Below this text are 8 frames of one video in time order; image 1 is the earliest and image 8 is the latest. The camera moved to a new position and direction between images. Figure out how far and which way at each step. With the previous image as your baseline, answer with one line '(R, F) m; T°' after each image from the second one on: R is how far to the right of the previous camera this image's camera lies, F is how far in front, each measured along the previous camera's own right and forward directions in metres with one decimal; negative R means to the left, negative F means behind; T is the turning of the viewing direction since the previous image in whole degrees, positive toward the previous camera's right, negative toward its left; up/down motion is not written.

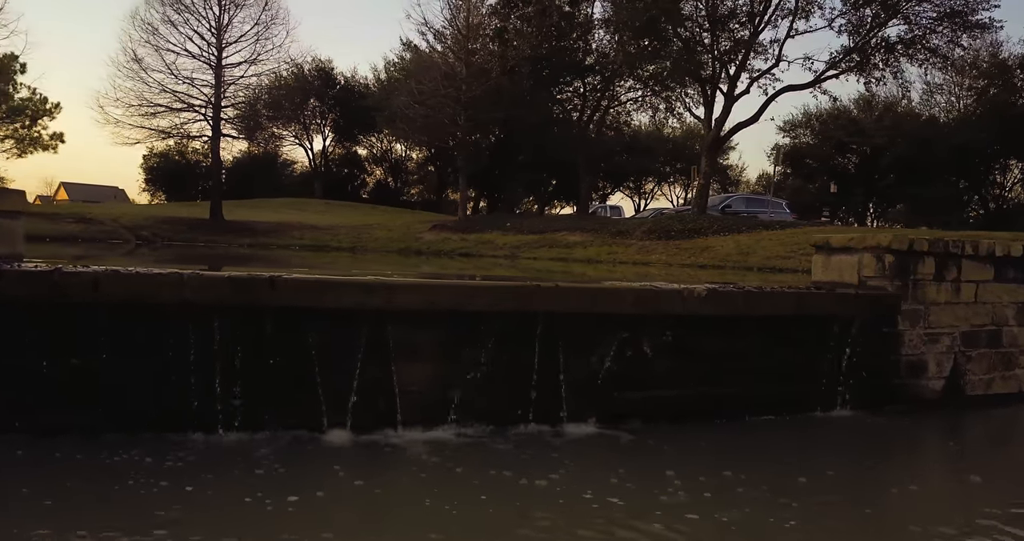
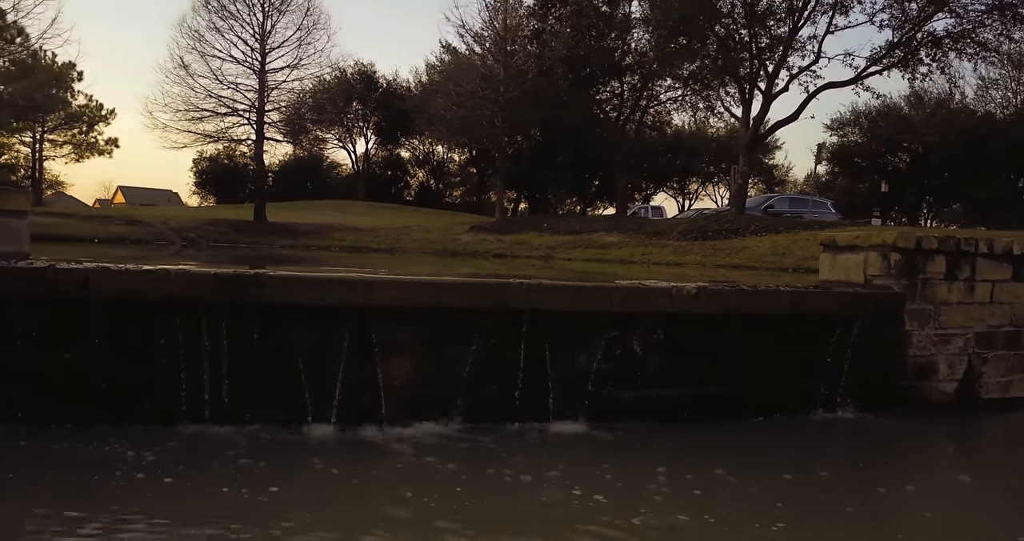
(+0.4, 0.0) m; -3°
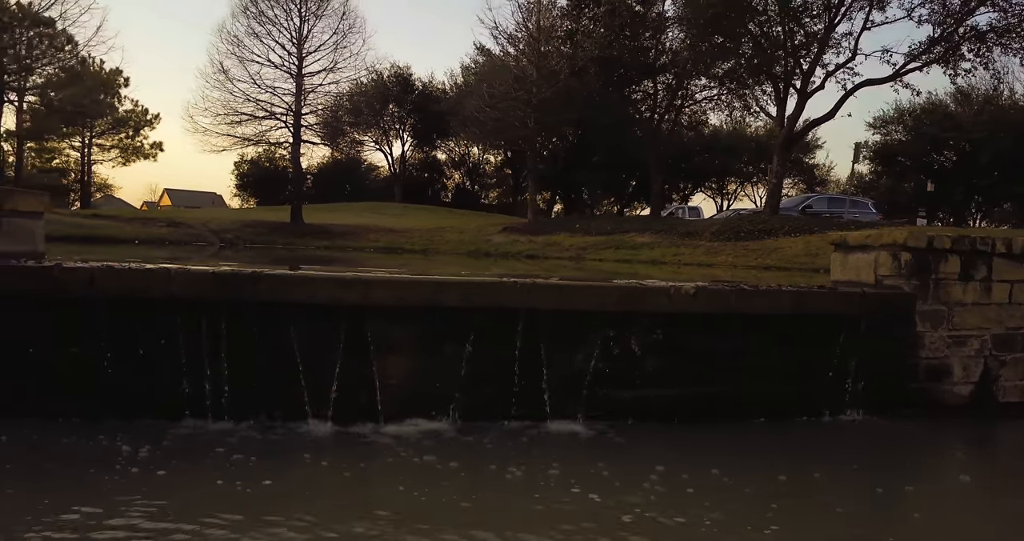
(+0.3, 0.0) m; -3°
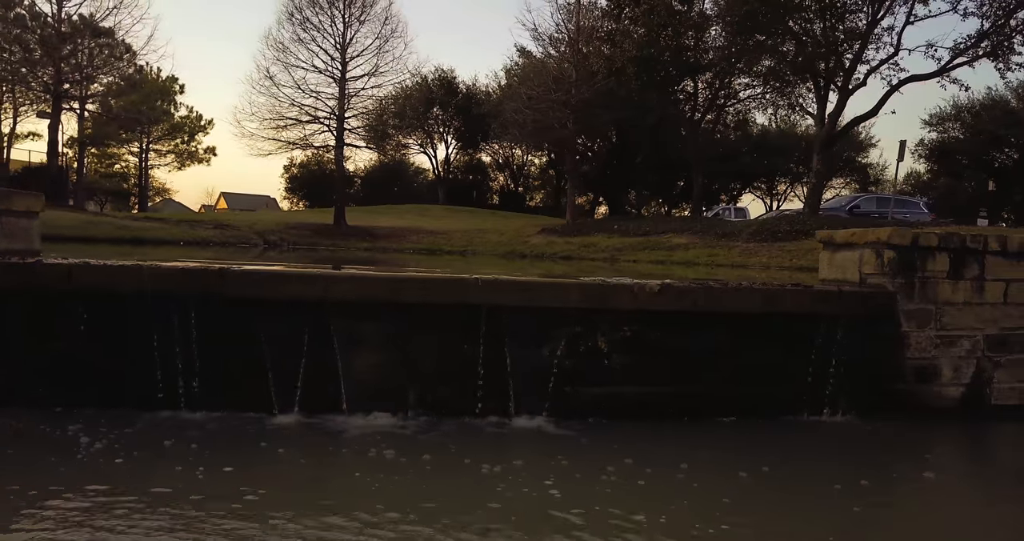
(+0.6, 0.0) m; -3°
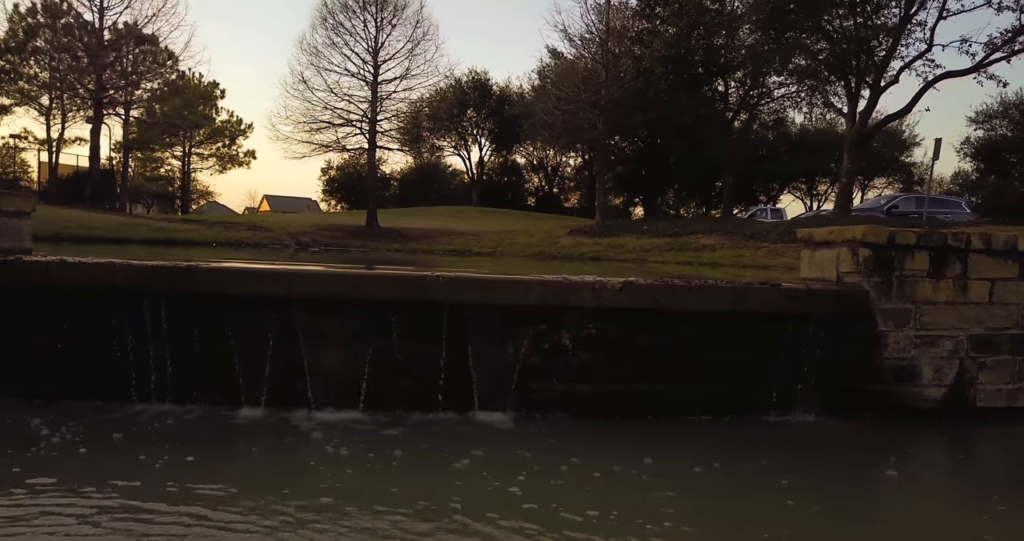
(+0.6, 0.0) m; -3°
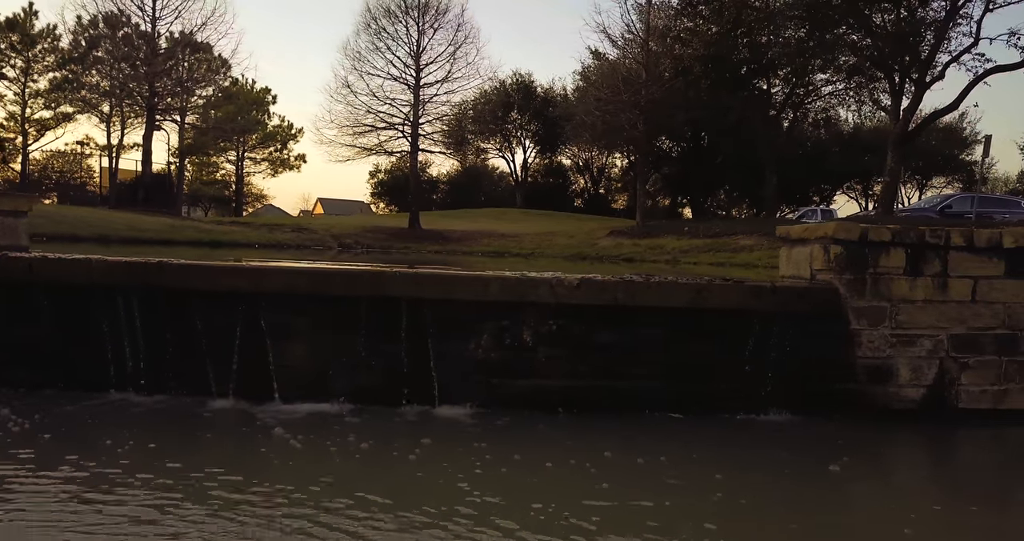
(+0.7, -0.1) m; -4°
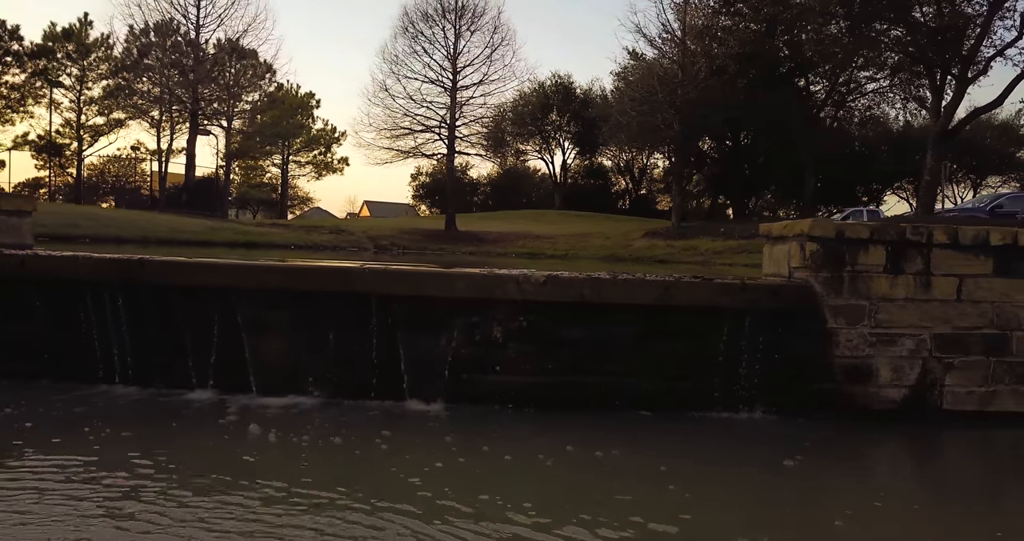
(+0.6, -0.1) m; -3°
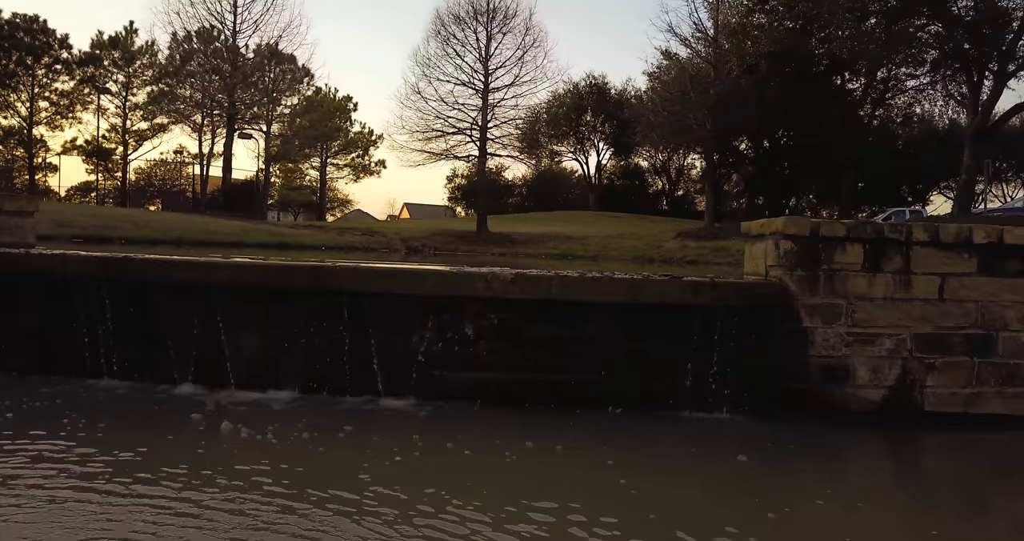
(+0.5, 0.0) m; -3°
